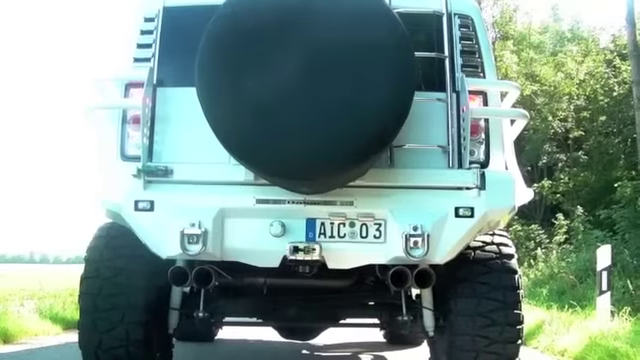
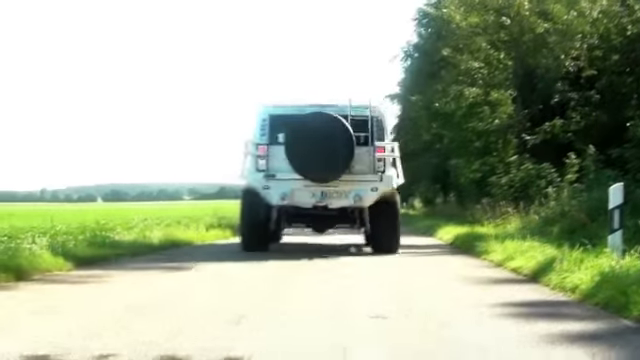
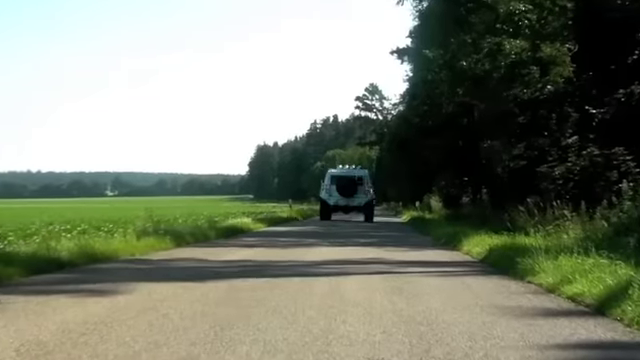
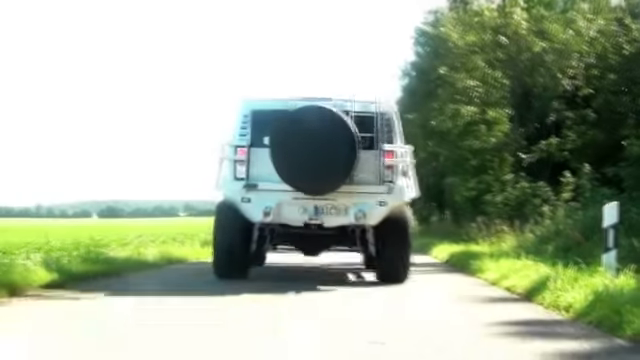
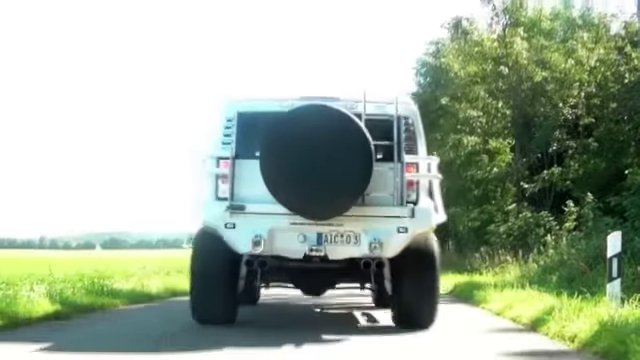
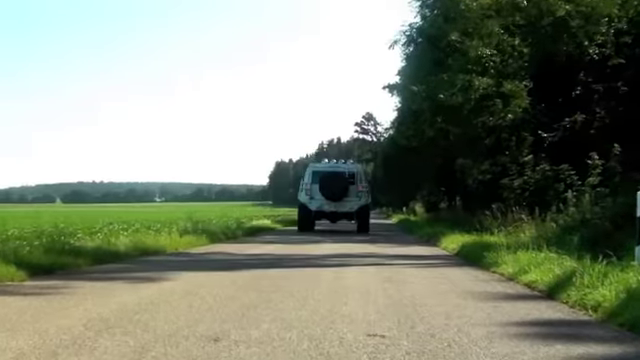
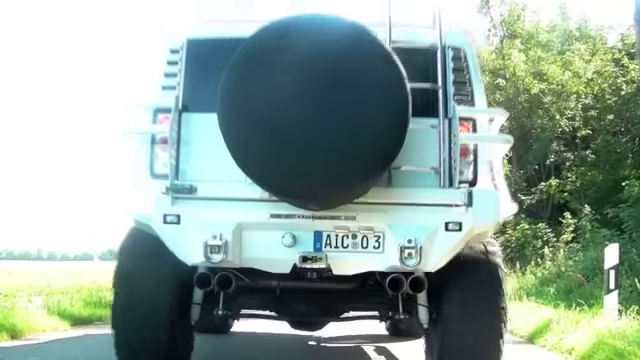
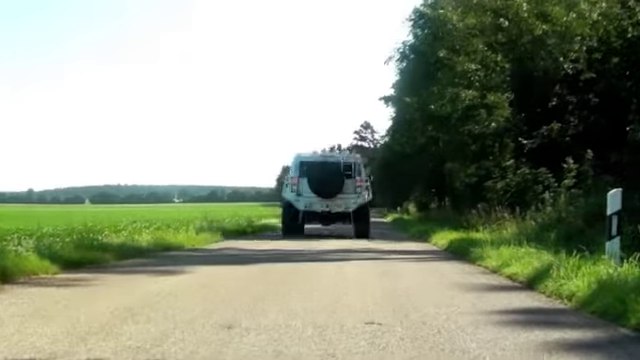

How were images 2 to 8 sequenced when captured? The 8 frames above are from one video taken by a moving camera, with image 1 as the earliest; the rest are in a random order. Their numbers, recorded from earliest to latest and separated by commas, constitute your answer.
7, 5, 4, 2, 8, 6, 3
